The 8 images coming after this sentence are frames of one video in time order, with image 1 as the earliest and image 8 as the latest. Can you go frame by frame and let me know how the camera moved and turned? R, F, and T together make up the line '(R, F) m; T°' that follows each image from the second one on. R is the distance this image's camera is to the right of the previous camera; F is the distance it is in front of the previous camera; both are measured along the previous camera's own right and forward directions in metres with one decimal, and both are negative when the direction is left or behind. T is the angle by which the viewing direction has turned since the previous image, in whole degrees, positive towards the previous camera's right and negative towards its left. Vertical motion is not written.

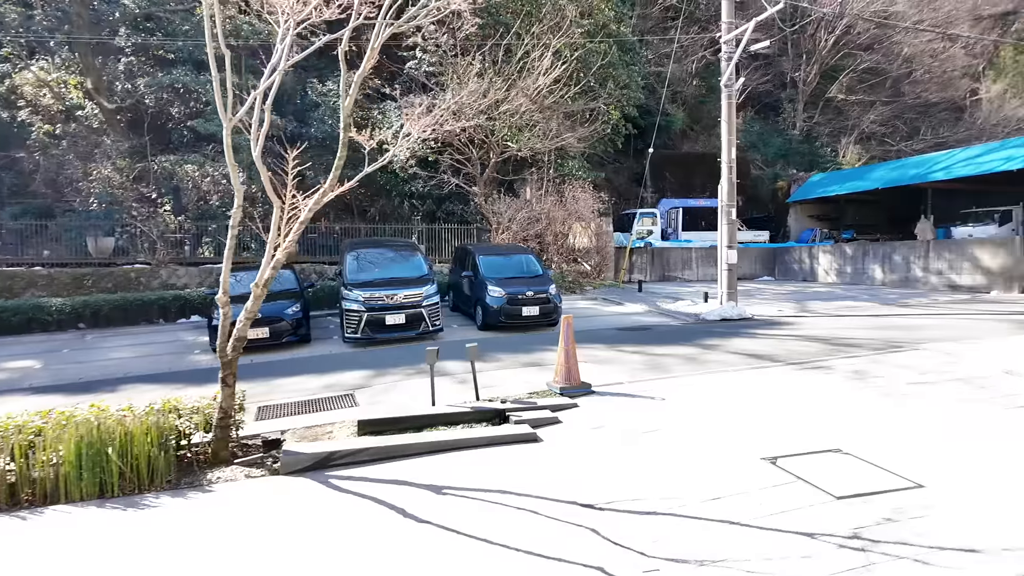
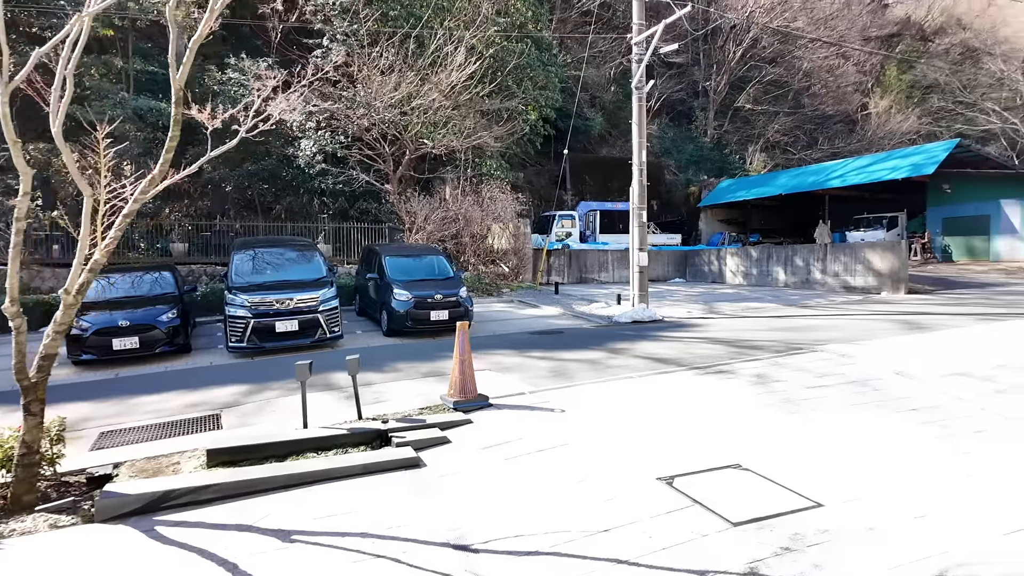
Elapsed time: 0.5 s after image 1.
(+0.4, +0.5) m; +7°
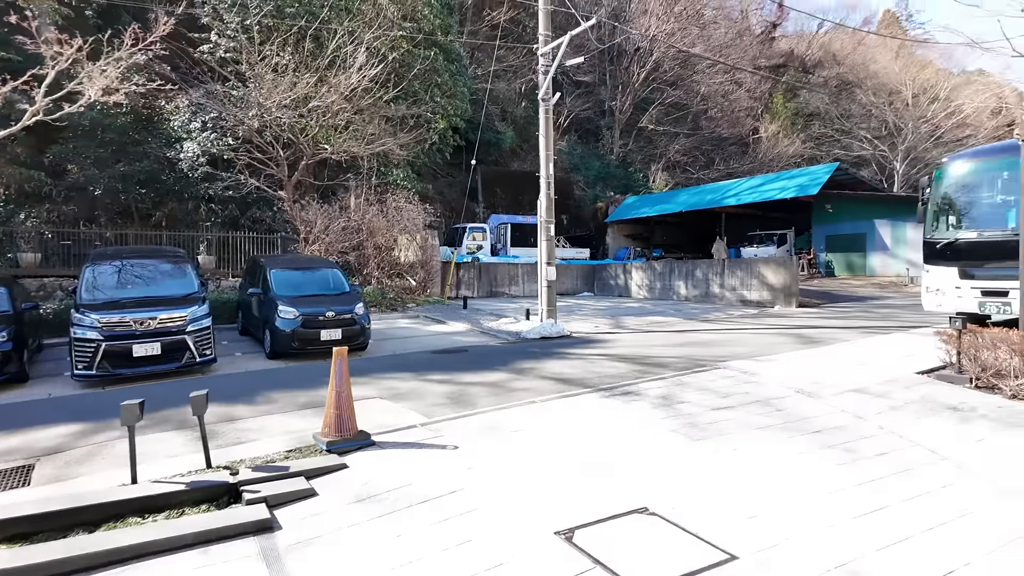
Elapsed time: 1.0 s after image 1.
(+0.2, +0.6) m; +8°
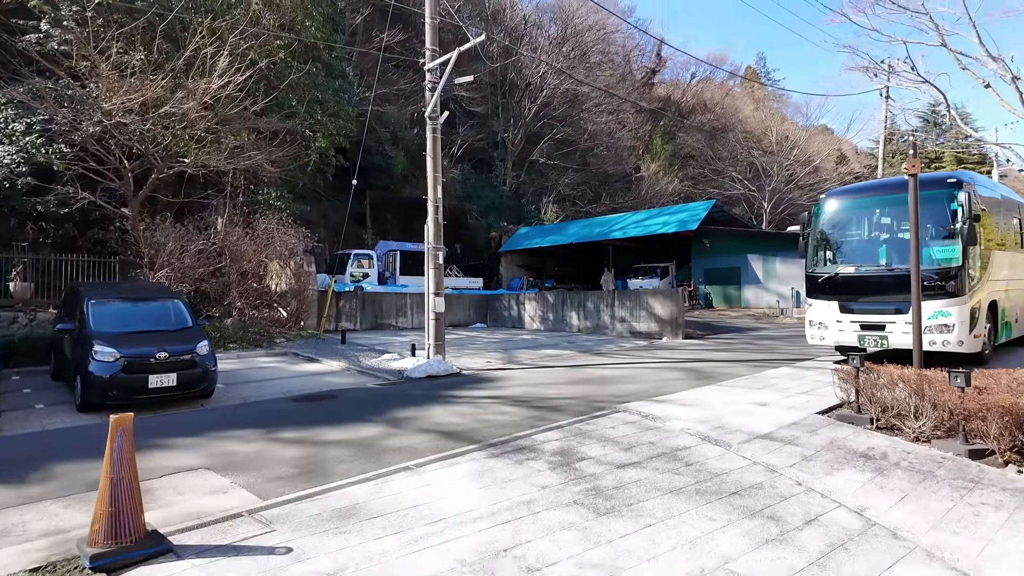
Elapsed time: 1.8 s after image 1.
(+0.2, +1.0) m; +10°
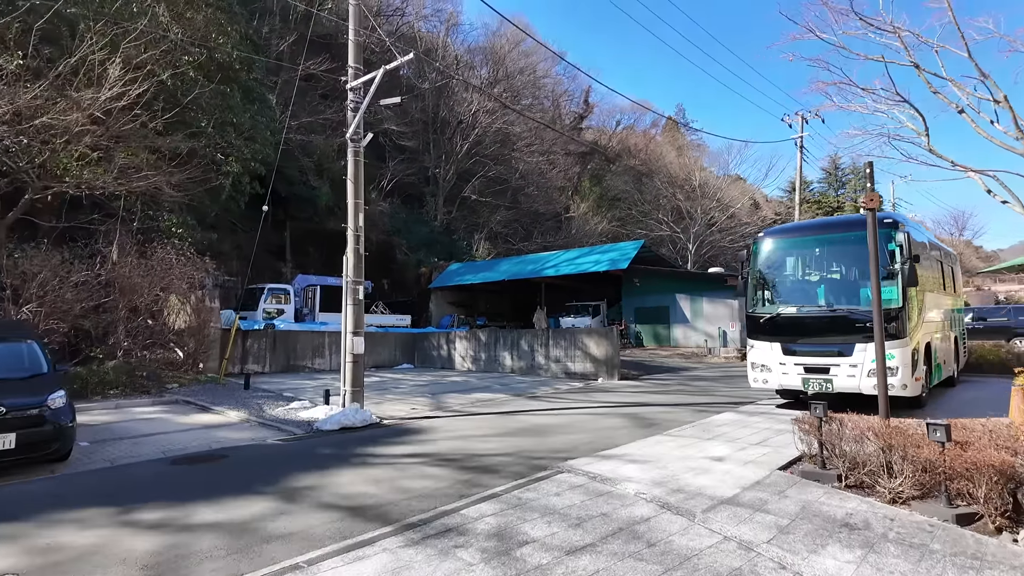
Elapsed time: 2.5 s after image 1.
(0.0, +1.0) m; +7°
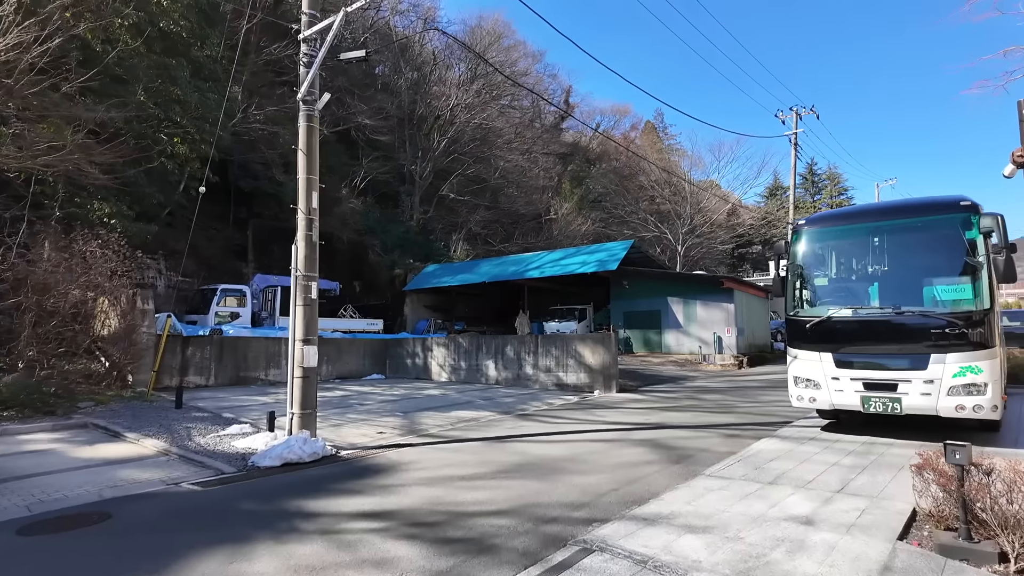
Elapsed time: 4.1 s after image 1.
(-0.2, +2.0) m; +2°
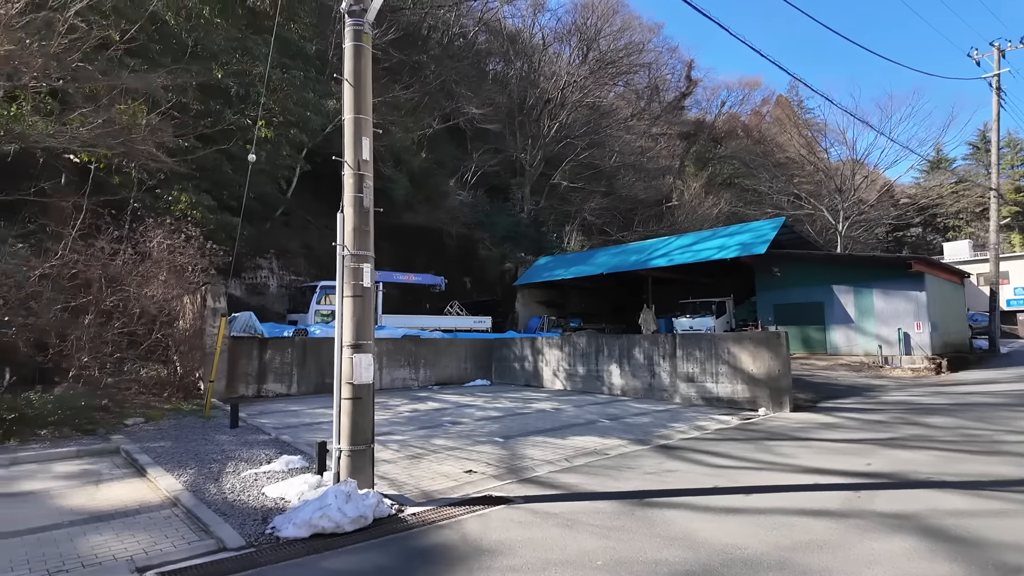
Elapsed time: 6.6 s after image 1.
(-0.3, +3.0) m; -11°
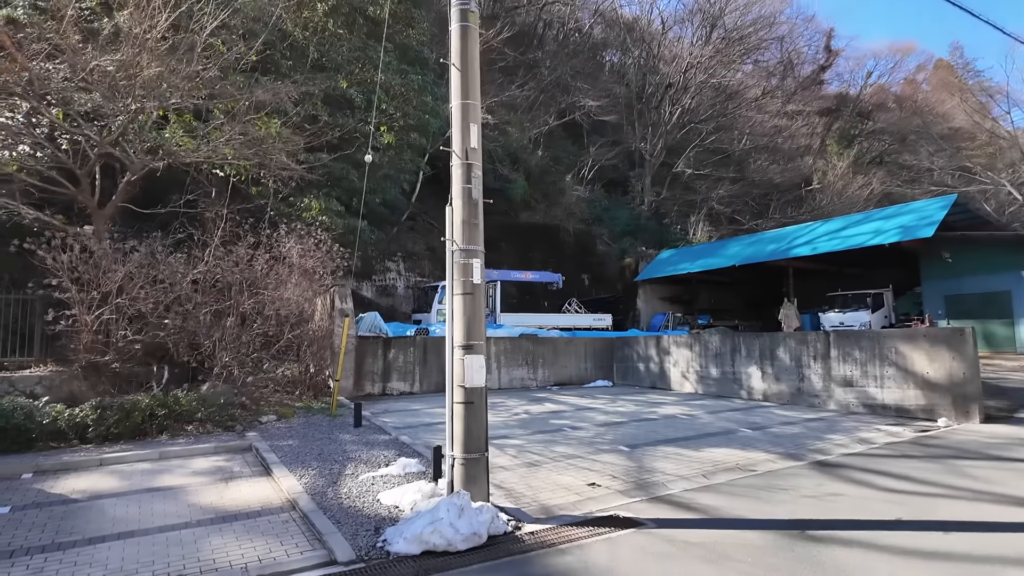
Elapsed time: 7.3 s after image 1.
(0.0, +0.6) m; -12°
